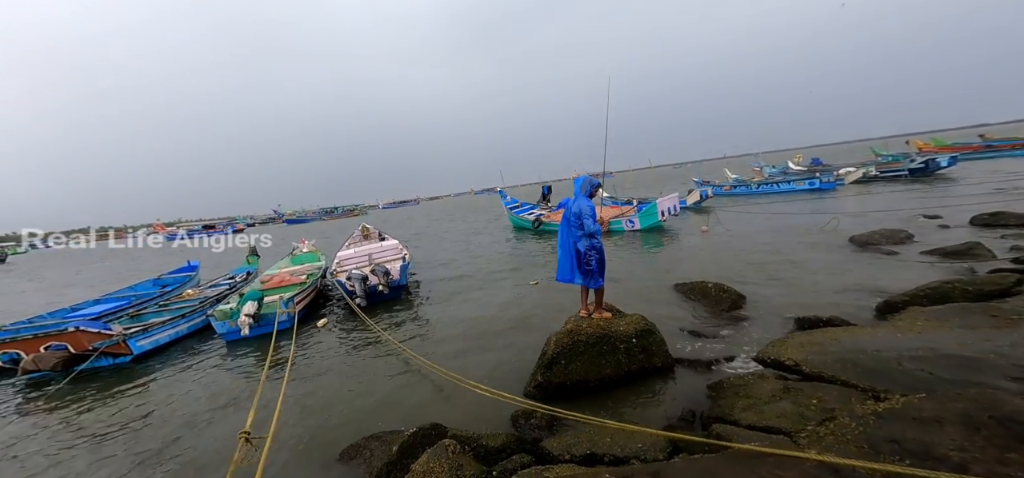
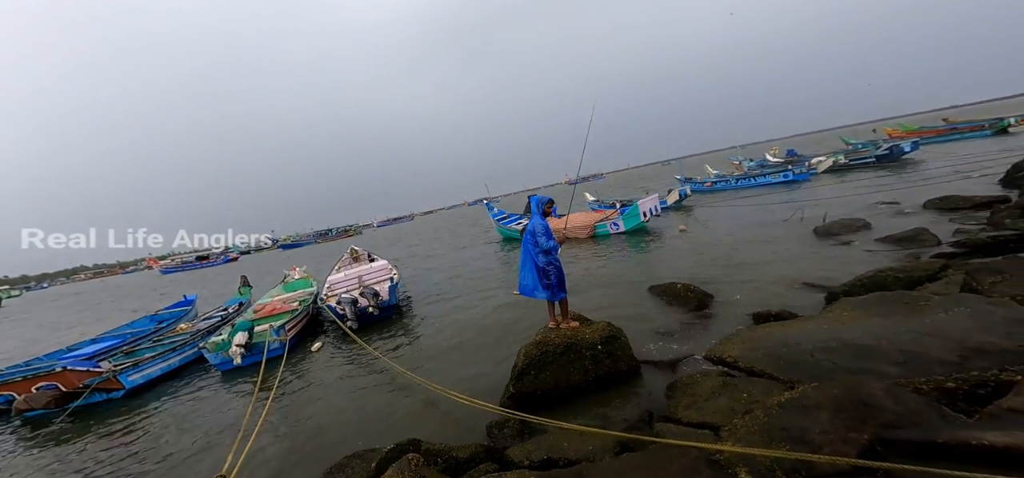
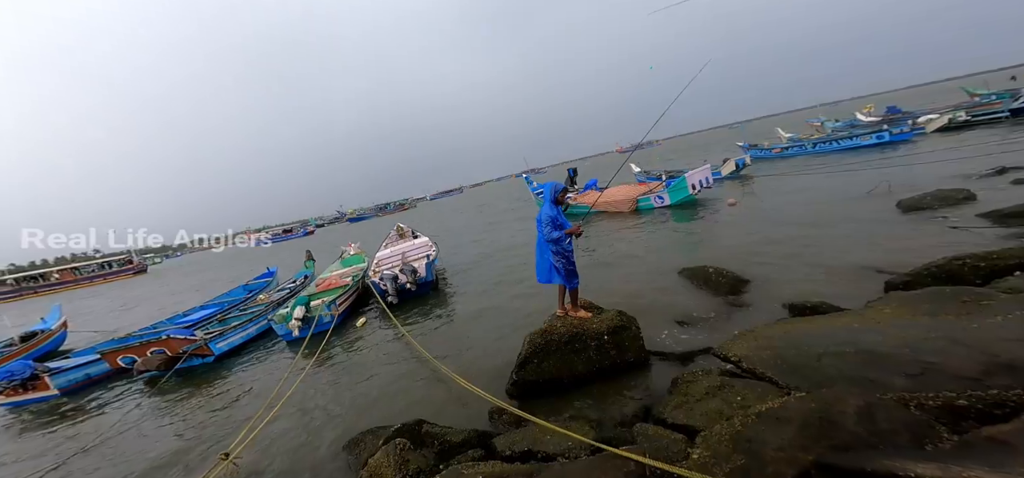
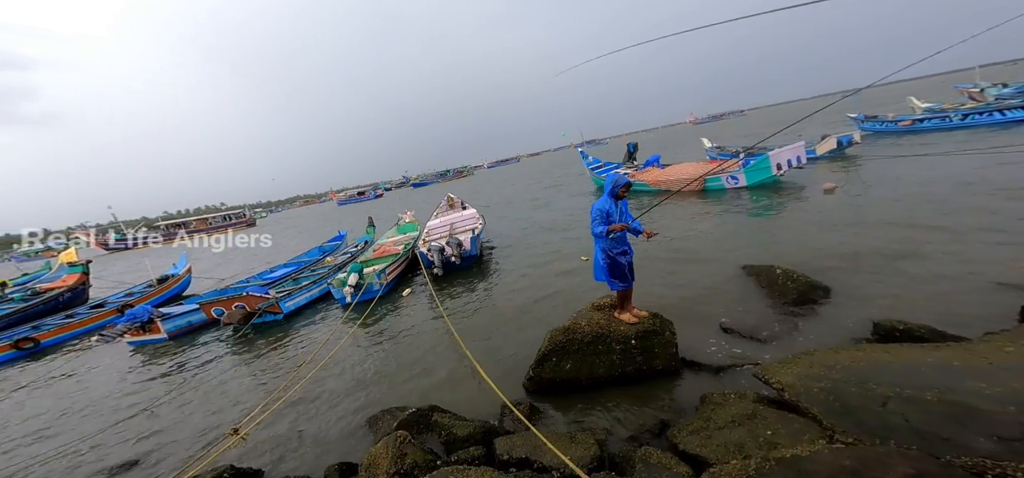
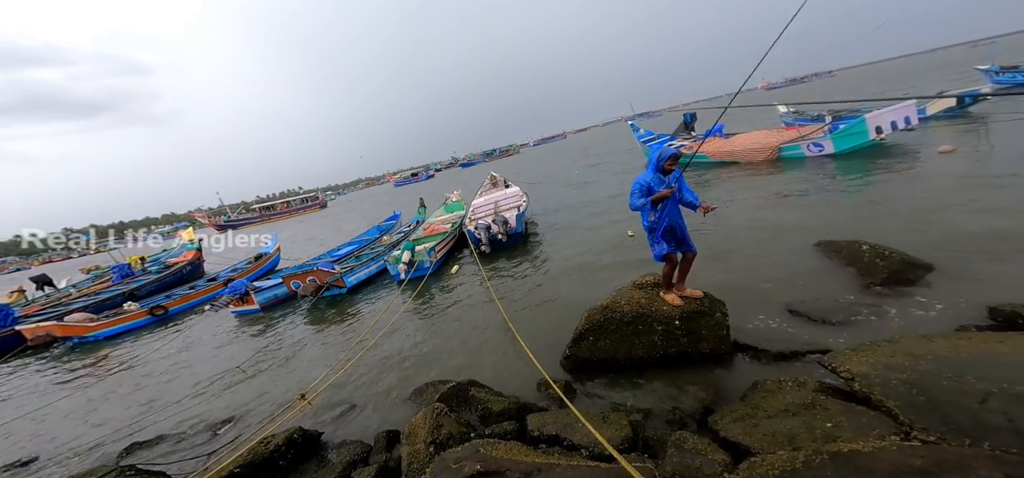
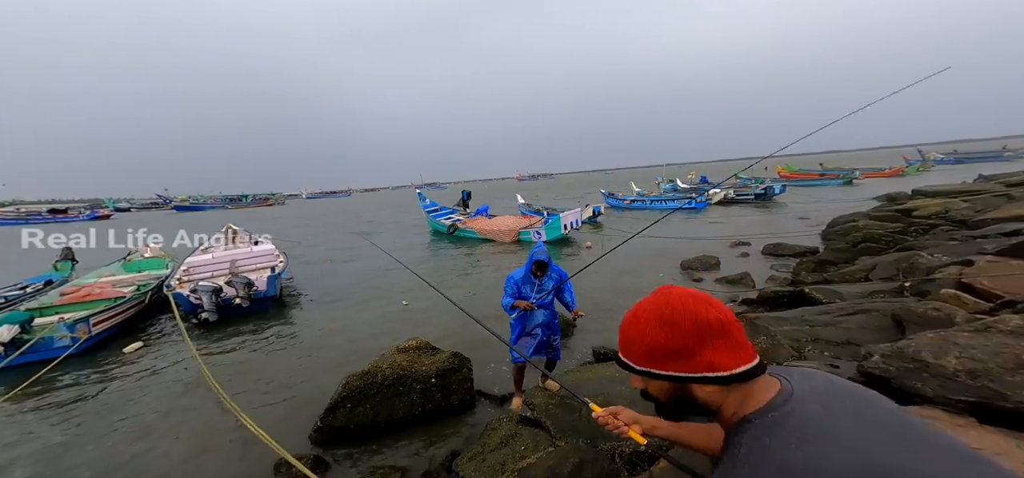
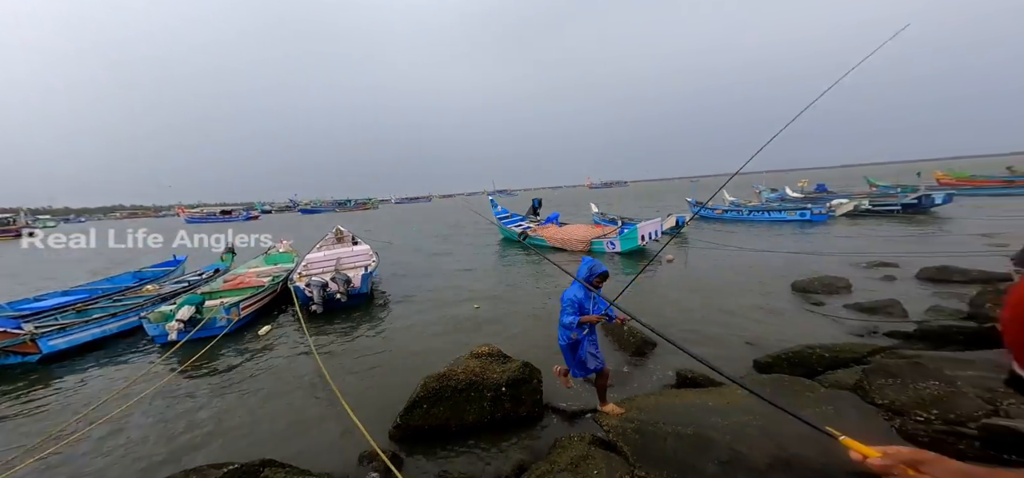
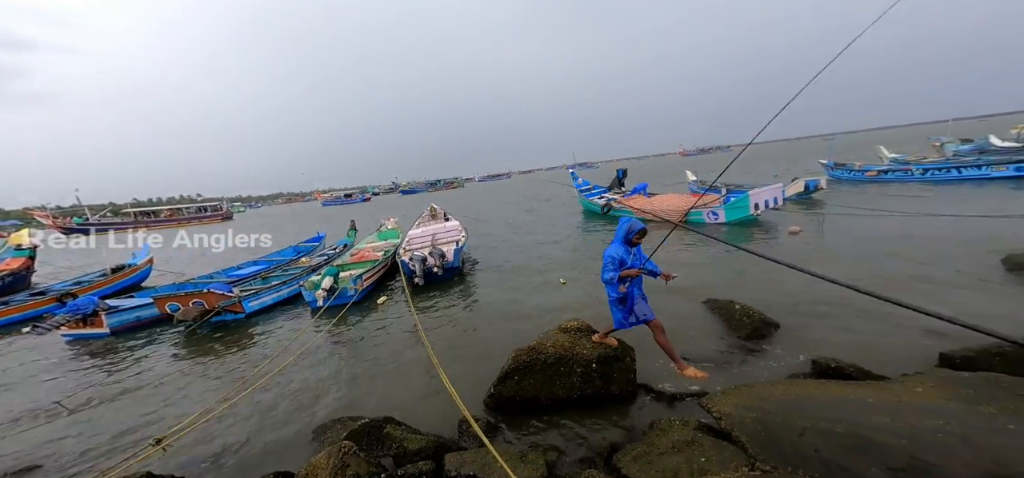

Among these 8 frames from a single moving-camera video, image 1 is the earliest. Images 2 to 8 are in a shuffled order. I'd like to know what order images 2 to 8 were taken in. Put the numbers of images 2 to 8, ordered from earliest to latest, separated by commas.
2, 3, 4, 5, 8, 7, 6
